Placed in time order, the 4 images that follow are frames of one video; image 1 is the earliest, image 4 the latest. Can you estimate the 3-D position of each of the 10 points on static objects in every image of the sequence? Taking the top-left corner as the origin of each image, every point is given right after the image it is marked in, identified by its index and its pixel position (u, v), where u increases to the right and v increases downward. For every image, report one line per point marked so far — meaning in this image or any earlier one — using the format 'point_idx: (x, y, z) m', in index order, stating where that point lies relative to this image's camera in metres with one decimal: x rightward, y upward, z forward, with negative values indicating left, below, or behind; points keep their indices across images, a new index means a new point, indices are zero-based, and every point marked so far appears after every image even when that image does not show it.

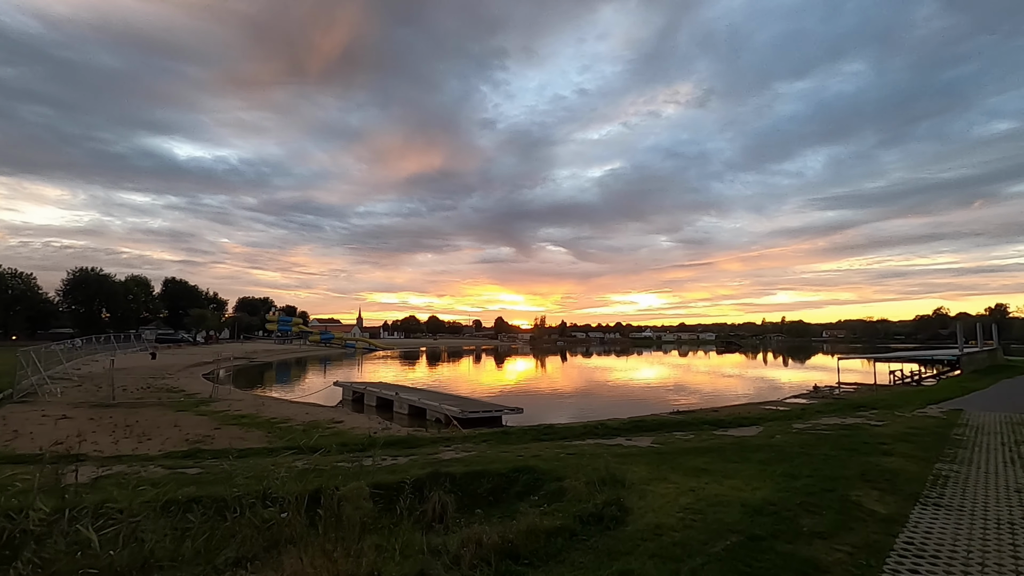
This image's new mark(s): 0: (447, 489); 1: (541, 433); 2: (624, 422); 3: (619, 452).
0: (-1.2, -3.4, +9.0) m
1: (+0.7, -4.3, +15.6) m
2: (+3.6, -4.3, +17.2) m
3: (+2.4, -3.7, +12.0) m
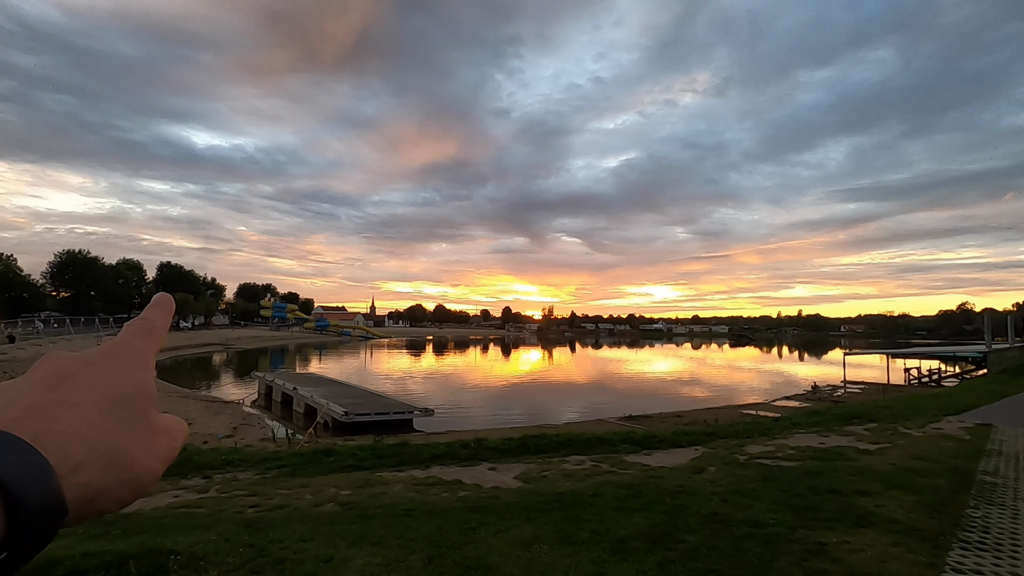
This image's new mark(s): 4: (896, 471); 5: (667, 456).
0: (-4.9, -2.7, +4.4) m
1: (-2.9, -3.5, +10.9) m
2: (0.0, -3.5, +12.4) m
3: (-1.3, -3.0, +7.2) m
4: (+6.7, -3.2, +9.3) m
5: (+3.3, -3.5, +11.2) m
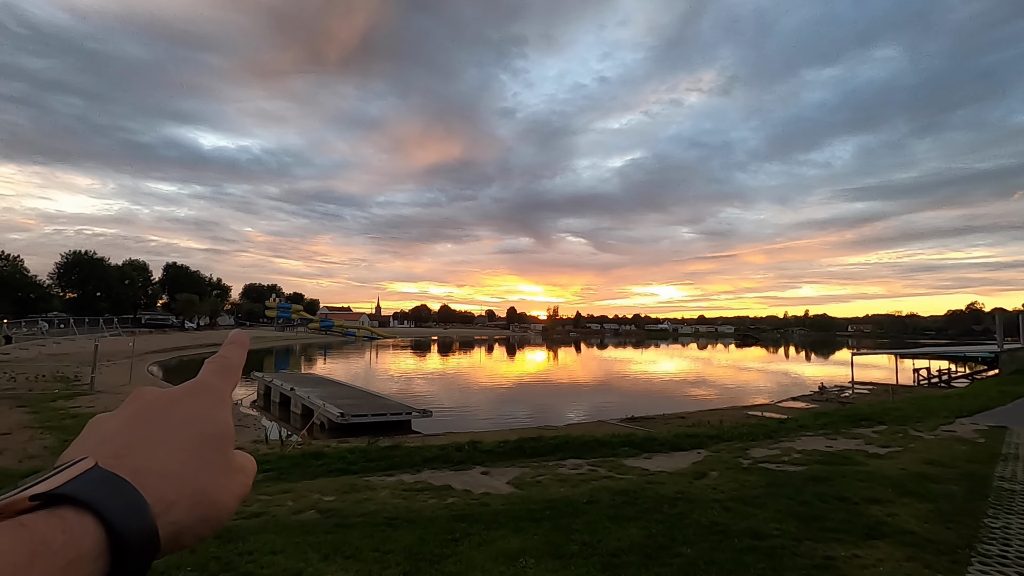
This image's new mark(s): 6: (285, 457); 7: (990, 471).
0: (-5.1, -2.6, +4.0) m
1: (-3.0, -3.4, +10.6) m
2: (-0.1, -3.4, +12.0) m
3: (-1.4, -2.9, +6.9) m
4: (+6.6, -3.1, +8.9) m
5: (+3.2, -3.5, +10.8) m
6: (-4.7, -3.6, +11.2) m
7: (+8.4, -3.2, +9.4) m
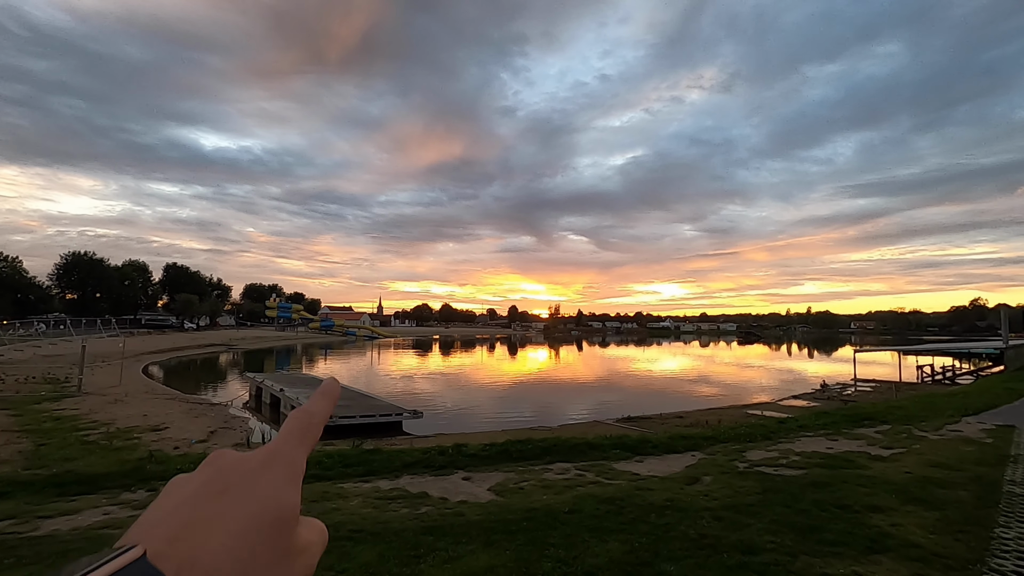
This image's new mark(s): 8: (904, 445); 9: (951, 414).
0: (-5.4, -2.6, +3.6) m
1: (-3.3, -3.4, +10.1) m
2: (-0.3, -3.4, +11.6) m
3: (-1.7, -2.9, +6.4) m
4: (+6.3, -3.0, +8.4) m
5: (+2.9, -3.4, +10.3) m
6: (-5.0, -3.5, +10.8) m
7: (+8.1, -3.1, +8.9) m
8: (+8.4, -3.3, +11.4) m
9: (+12.9, -3.7, +15.8) m
